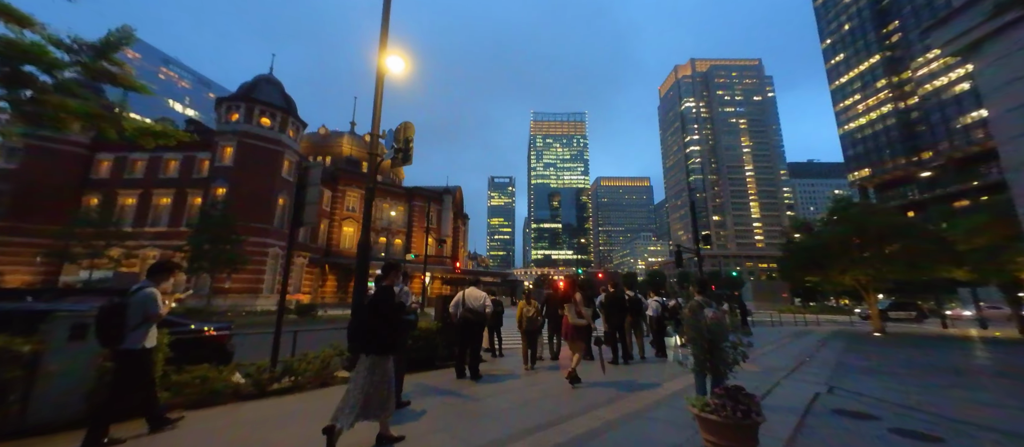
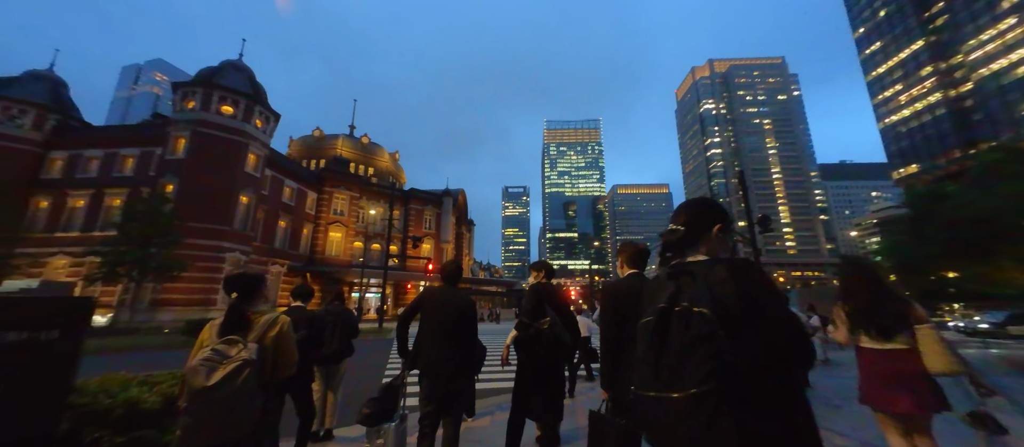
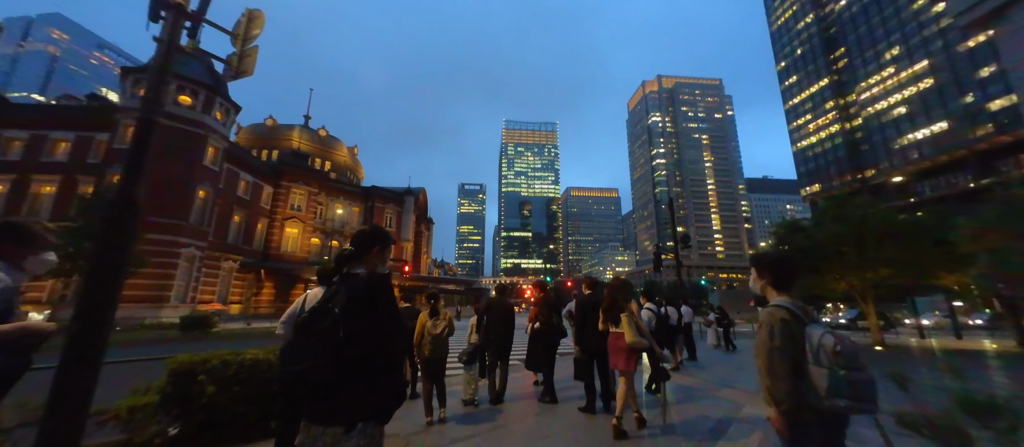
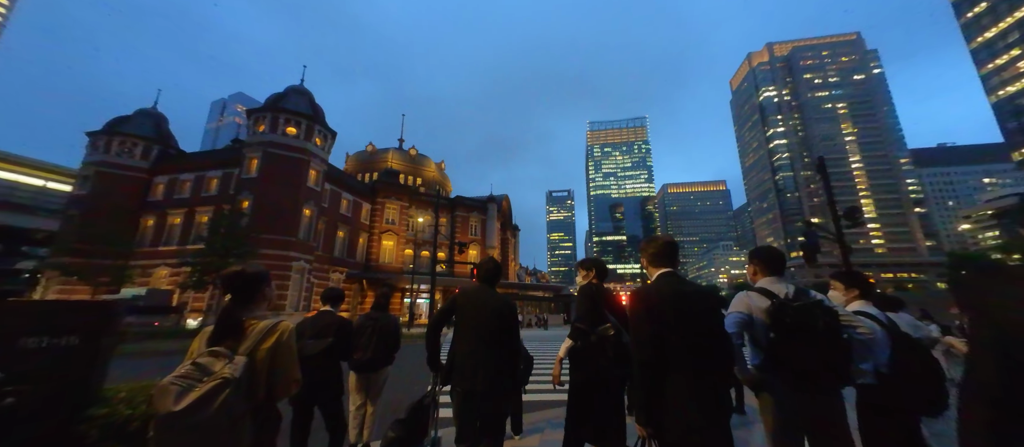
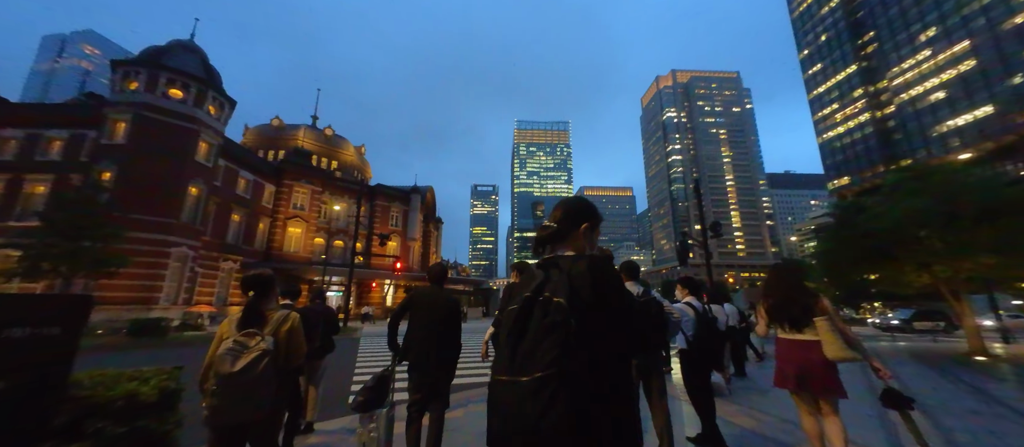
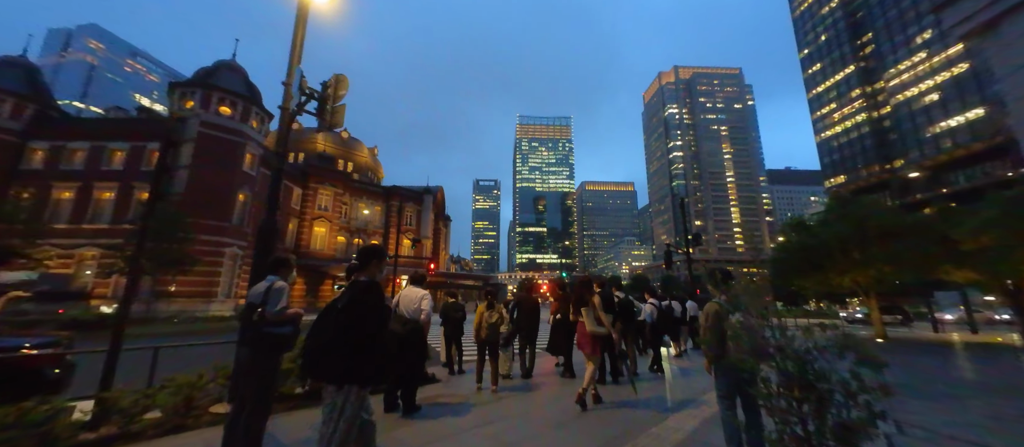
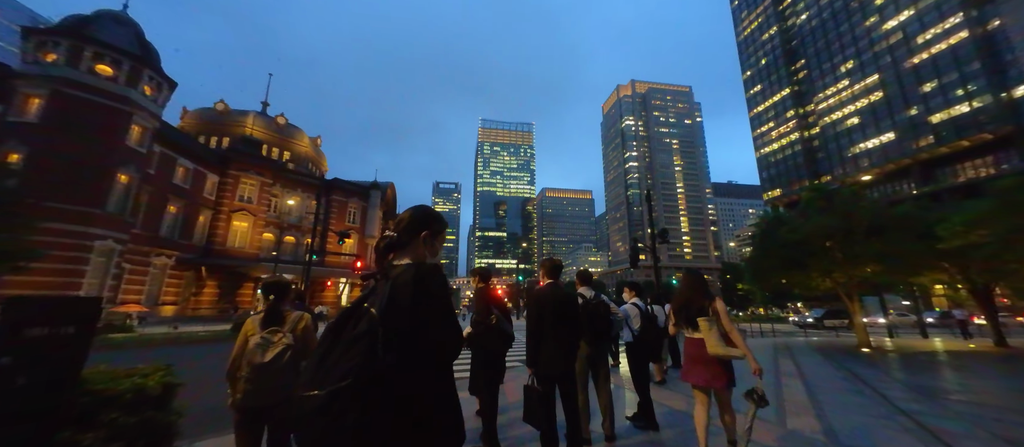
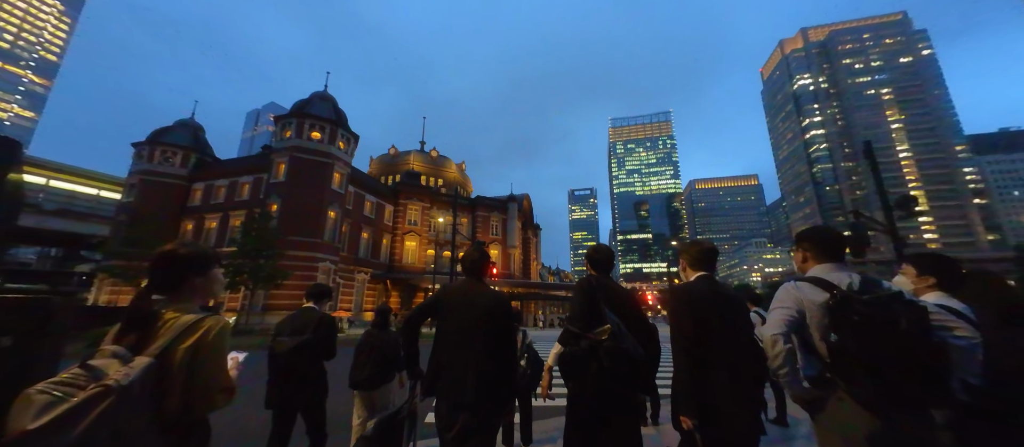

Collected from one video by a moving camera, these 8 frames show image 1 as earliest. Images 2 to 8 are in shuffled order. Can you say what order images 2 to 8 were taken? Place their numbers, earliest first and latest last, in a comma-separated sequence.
6, 3, 7, 5, 2, 4, 8
